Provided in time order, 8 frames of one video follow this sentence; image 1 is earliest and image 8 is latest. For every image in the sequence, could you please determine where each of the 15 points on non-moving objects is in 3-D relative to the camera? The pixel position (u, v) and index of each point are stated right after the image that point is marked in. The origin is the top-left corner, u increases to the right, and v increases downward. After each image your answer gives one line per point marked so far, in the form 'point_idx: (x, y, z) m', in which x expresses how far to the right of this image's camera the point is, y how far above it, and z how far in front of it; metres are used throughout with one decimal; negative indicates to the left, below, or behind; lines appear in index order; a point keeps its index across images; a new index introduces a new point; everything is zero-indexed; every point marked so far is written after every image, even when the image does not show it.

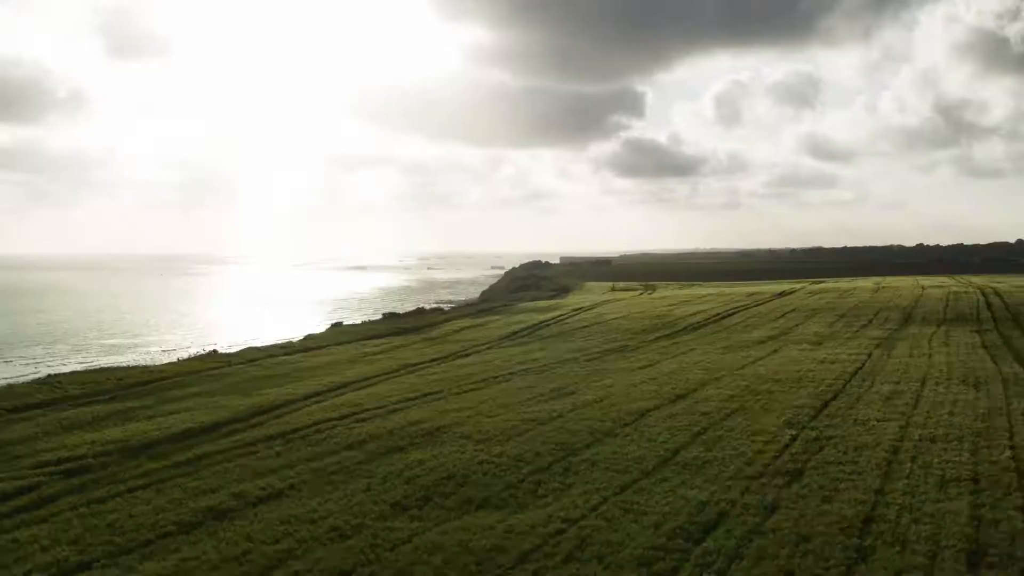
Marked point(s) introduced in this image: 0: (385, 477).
0: (-2.2, -3.4, +10.8) m
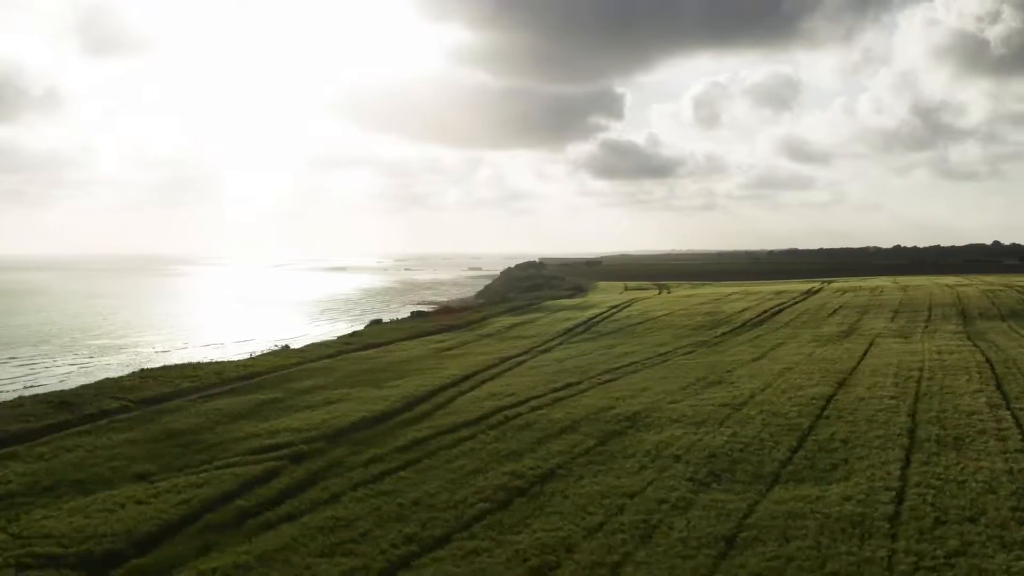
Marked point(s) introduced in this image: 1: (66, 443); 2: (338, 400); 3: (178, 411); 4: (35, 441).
0: (+2.6, -3.2, +11.1) m
1: (-11.5, -4.0, +15.0) m
2: (-5.4, -3.6, +18.8) m
3: (-10.6, -3.9, +18.8) m
4: (-13.0, -4.2, +15.9) m
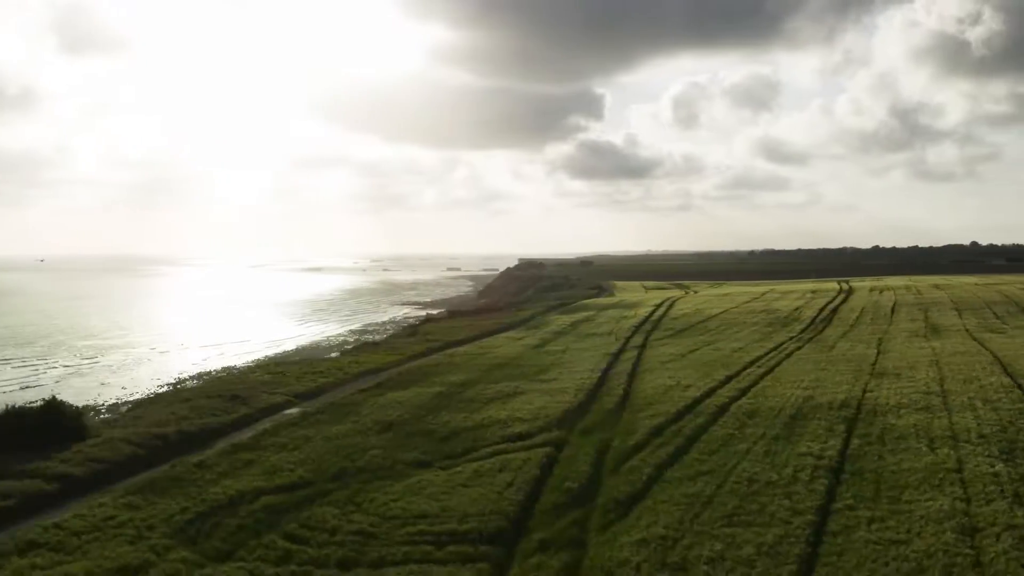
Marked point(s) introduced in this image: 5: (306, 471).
0: (+8.3, -3.1, +11.9) m
1: (-5.8, -3.9, +15.5) m
2: (+0.2, -3.5, +19.4) m
3: (-5.0, -3.8, +19.3) m
4: (-7.4, -4.1, +16.4) m
5: (-4.4, -3.9, +12.6) m
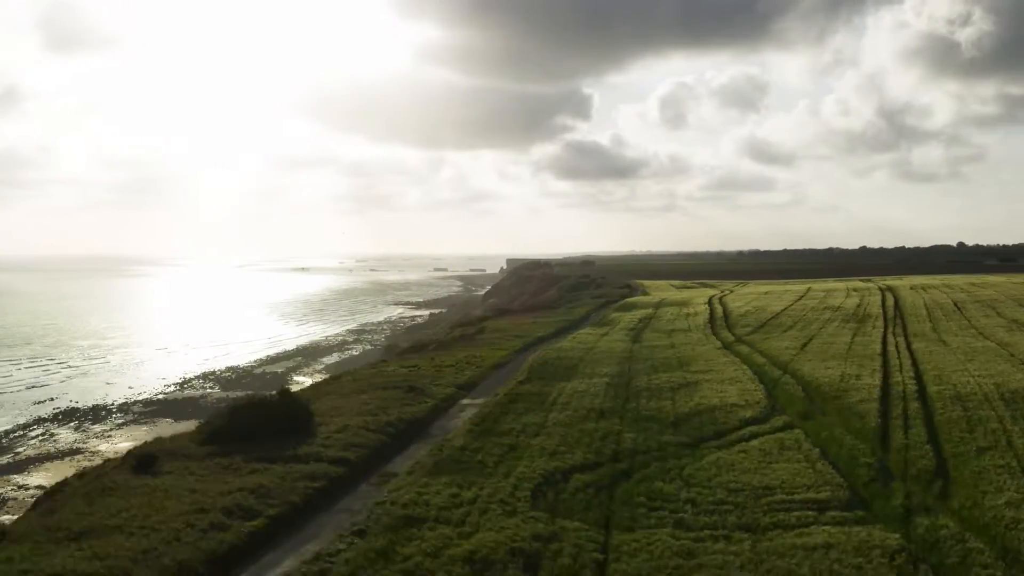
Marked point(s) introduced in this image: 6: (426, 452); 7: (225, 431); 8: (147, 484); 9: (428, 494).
0: (+14.3, -2.9, +12.9) m
1: (+0.2, -3.7, +16.3) m
2: (+6.1, -3.3, +20.3) m
3: (+1.0, -3.6, +20.1) m
4: (-1.4, -3.9, +17.2) m
5: (+1.7, -3.7, +13.4) m
6: (-2.1, -4.1, +14.6) m
7: (-7.4, -3.8, +15.4) m
8: (-7.9, -4.2, +12.6) m
9: (-1.6, -3.9, +11.2) m
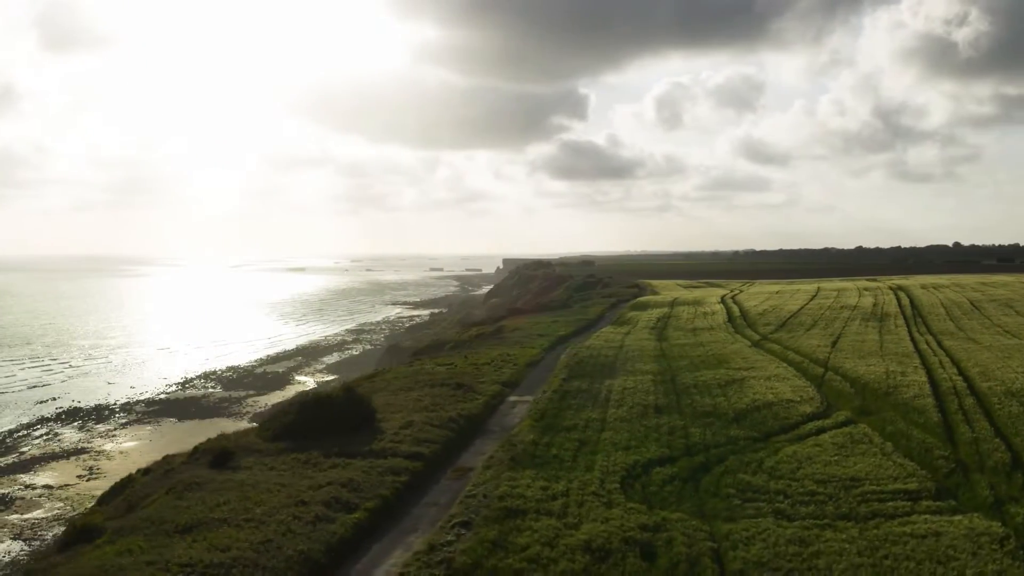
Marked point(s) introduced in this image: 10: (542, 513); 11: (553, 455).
0: (+16.0, -2.8, +13.2) m
1: (+1.9, -3.7, +16.6) m
2: (+7.8, -3.2, +20.6) m
3: (+2.7, -3.5, +20.4) m
4: (+0.3, -3.9, +17.4) m
5: (+3.4, -3.7, +13.6) m
6: (-0.4, -4.1, +14.9) m
7: (-5.7, -3.7, +15.6) m
8: (-6.2, -4.2, +12.8) m
9: (+0.1, -3.9, +11.5) m
10: (+0.5, -3.9, +10.2) m
11: (+0.9, -3.8, +13.5) m
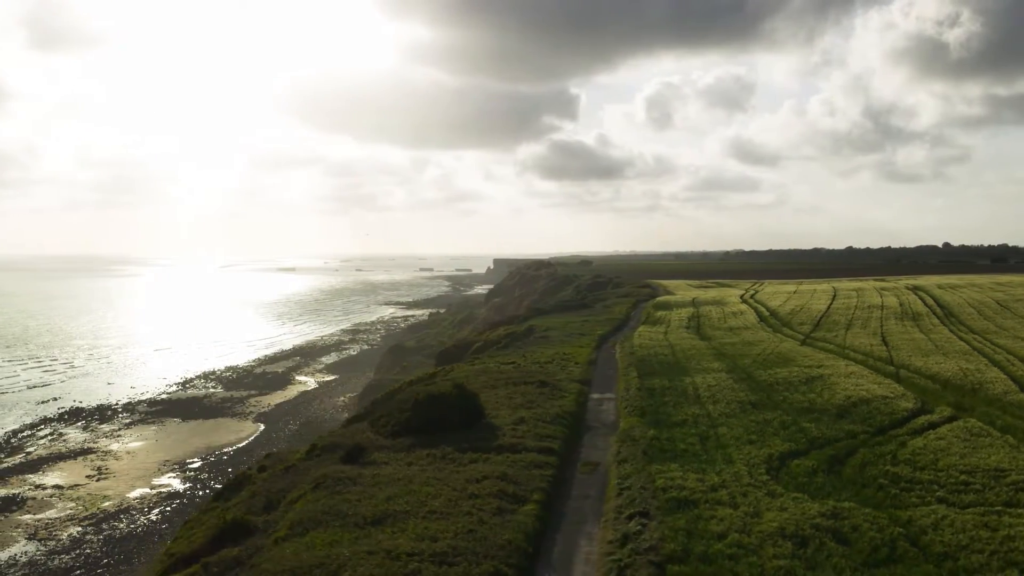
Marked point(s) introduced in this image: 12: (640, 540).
0: (+19.1, -2.8, +13.8) m
1: (+4.9, -3.7, +17.0) m
2: (+10.9, -3.2, +21.1) m
3: (+5.7, -3.5, +20.9) m
4: (+3.4, -3.9, +17.9) m
5: (+6.5, -3.7, +14.1) m
6: (+2.6, -4.0, +15.3) m
7: (-2.6, -3.7, +16.0) m
8: (-3.1, -4.2, +13.2) m
9: (+3.2, -3.9, +11.9) m
10: (+3.6, -3.9, +10.7) m
11: (+4.0, -3.8, +14.0) m
12: (+2.1, -4.1, +9.6) m
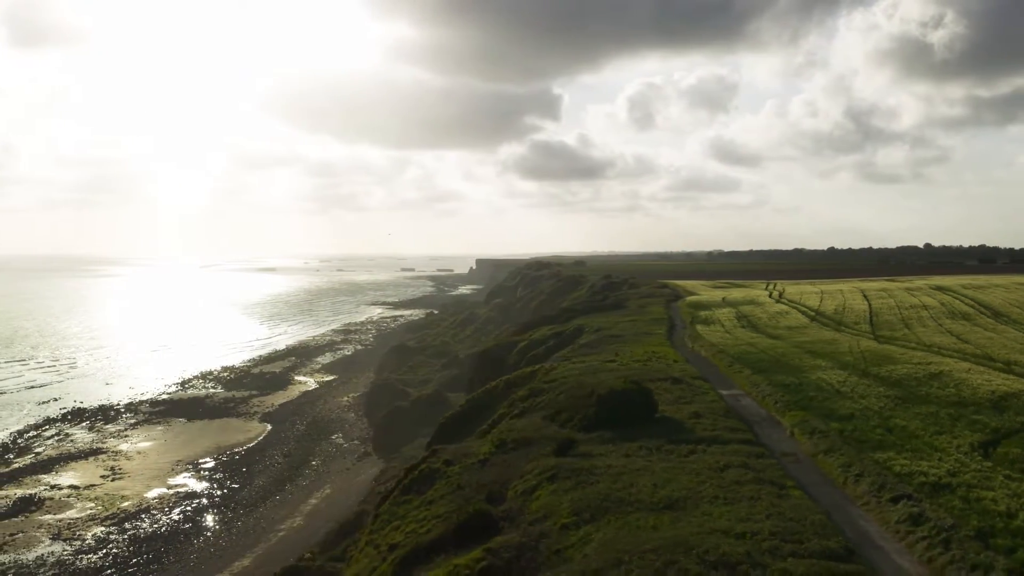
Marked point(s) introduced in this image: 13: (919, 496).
0: (+24.4, -2.8, +15.0) m
1: (+10.1, -3.7, +18.0) m
2: (+16.0, -3.2, +22.2) m
3: (+10.8, -3.5, +21.8) m
4: (+8.6, -3.9, +18.8) m
5: (+11.7, -3.7, +15.1) m
6: (+7.9, -4.1, +16.3) m
7: (+2.6, -3.7, +16.8) m
8: (+2.2, -4.2, +14.1) m
9: (+8.5, -3.9, +12.9) m
10: (+8.9, -3.9, +11.6) m
11: (+9.3, -3.8, +14.9) m
12: (+7.4, -4.1, +10.5) m
13: (+7.8, -4.0, +11.4) m
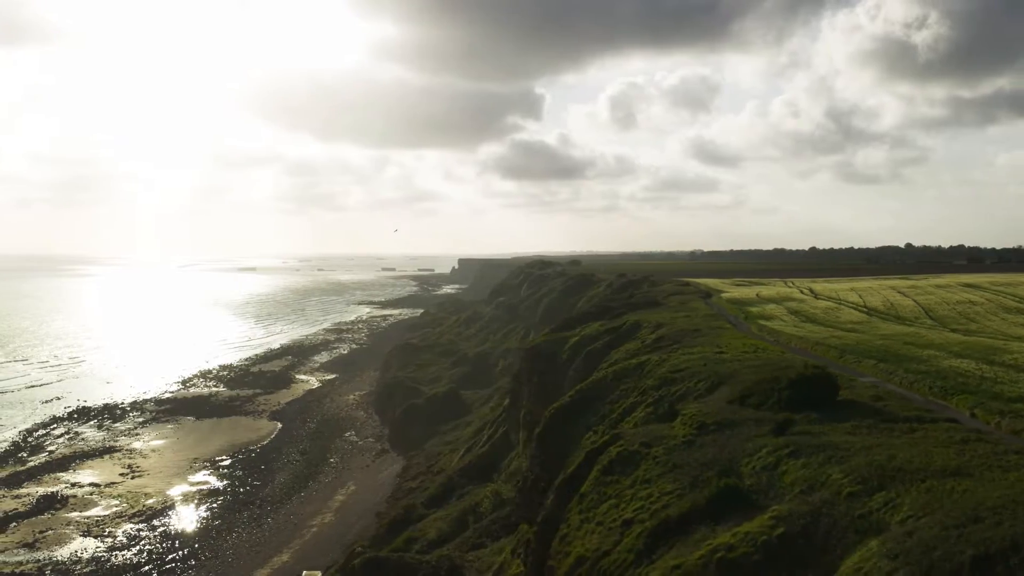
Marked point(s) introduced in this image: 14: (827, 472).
0: (+30.4, -2.6, +16.3) m
1: (+16.1, -3.4, +19.1) m
2: (+21.9, -2.9, +23.4) m
3: (+16.7, -3.2, +23.0) m
4: (+14.5, -3.6, +19.9) m
5: (+17.8, -3.4, +16.2) m
6: (+13.9, -3.8, +17.3) m
7: (+8.6, -3.4, +17.8) m
8: (+8.2, -3.9, +15.0) m
9: (+14.6, -3.6, +13.9) m
10: (+15.0, -3.6, +12.7) m
11: (+15.3, -3.5, +16.0) m
12: (+13.5, -3.8, +11.5) m
13: (+14.0, -3.7, +12.5) m
14: (+7.2, -4.2, +13.5) m
